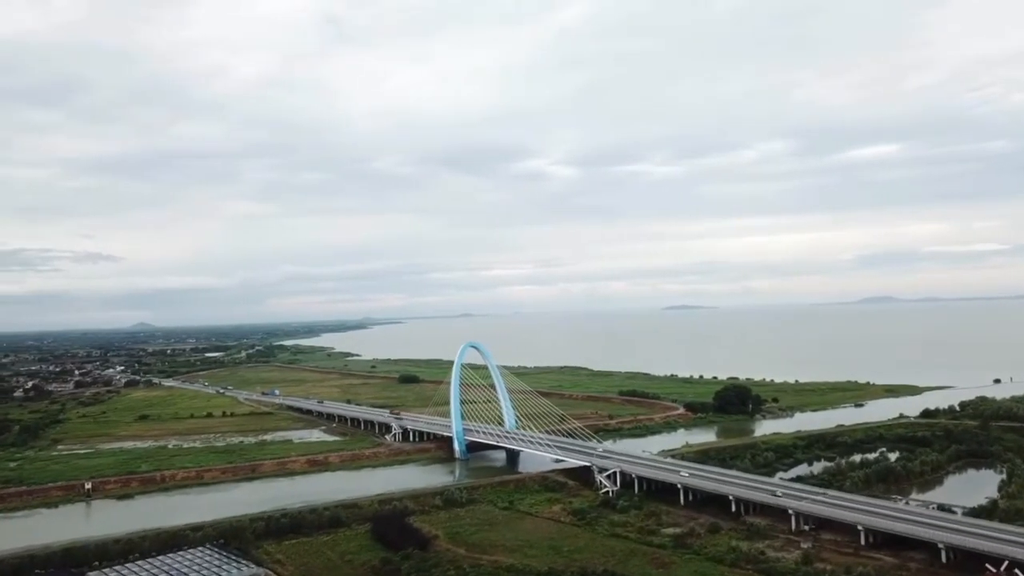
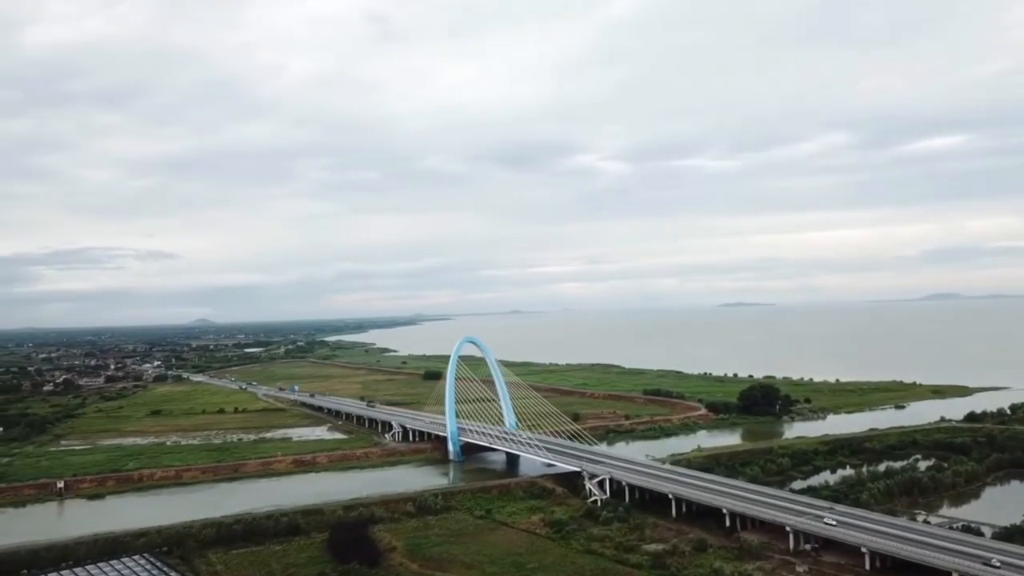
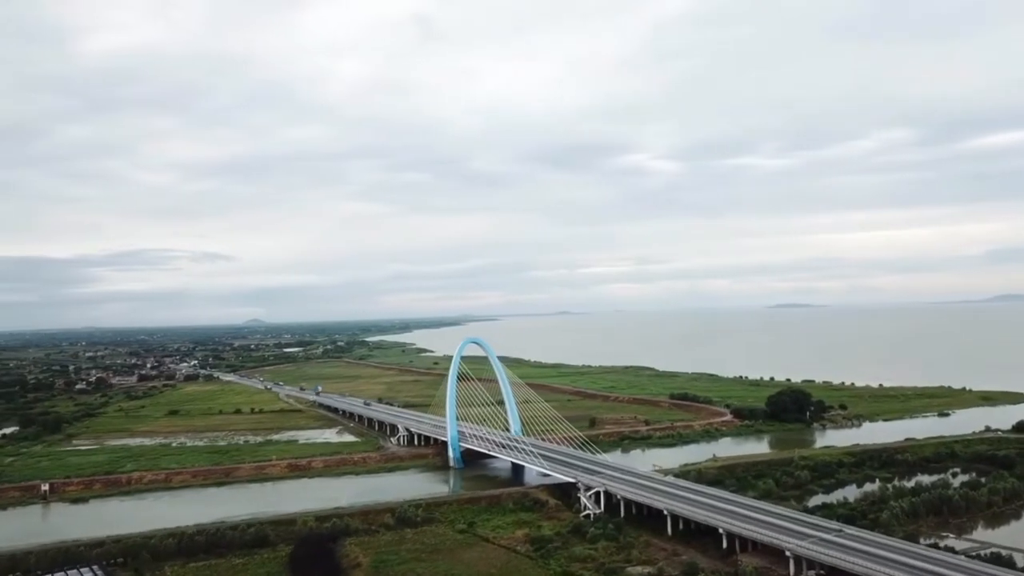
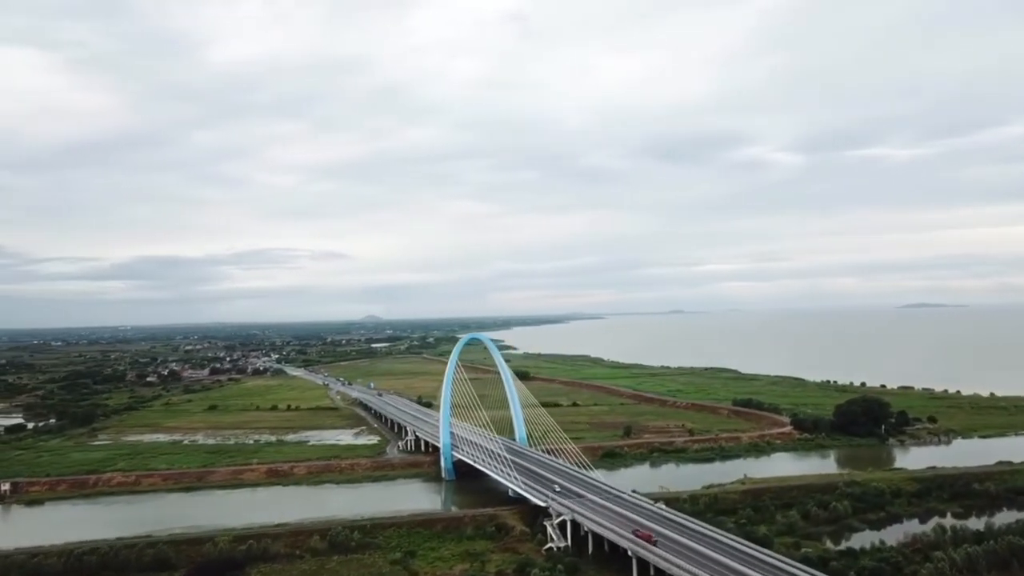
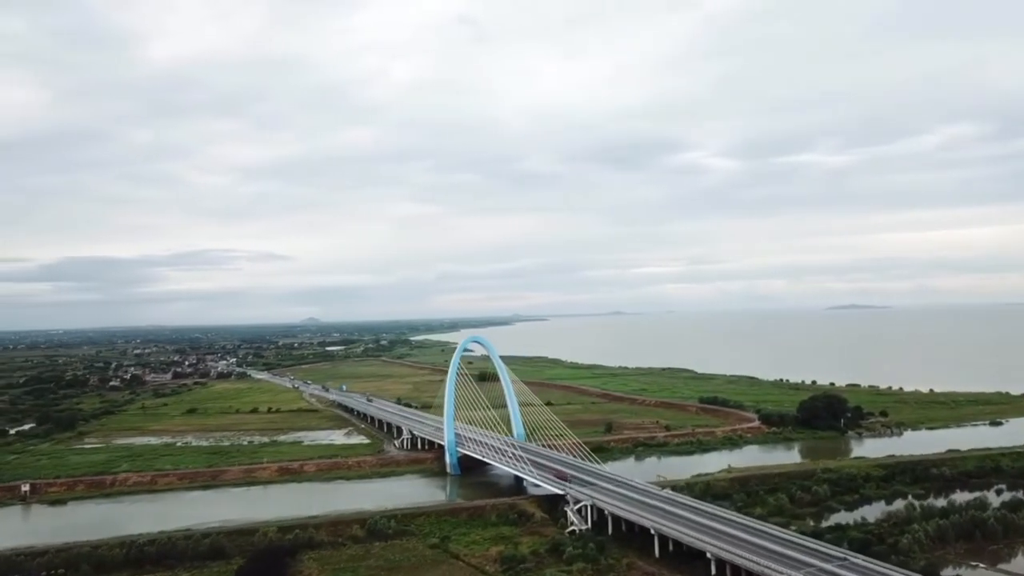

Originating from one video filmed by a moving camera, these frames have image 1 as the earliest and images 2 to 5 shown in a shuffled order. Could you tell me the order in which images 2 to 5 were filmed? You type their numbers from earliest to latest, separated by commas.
2, 3, 5, 4
